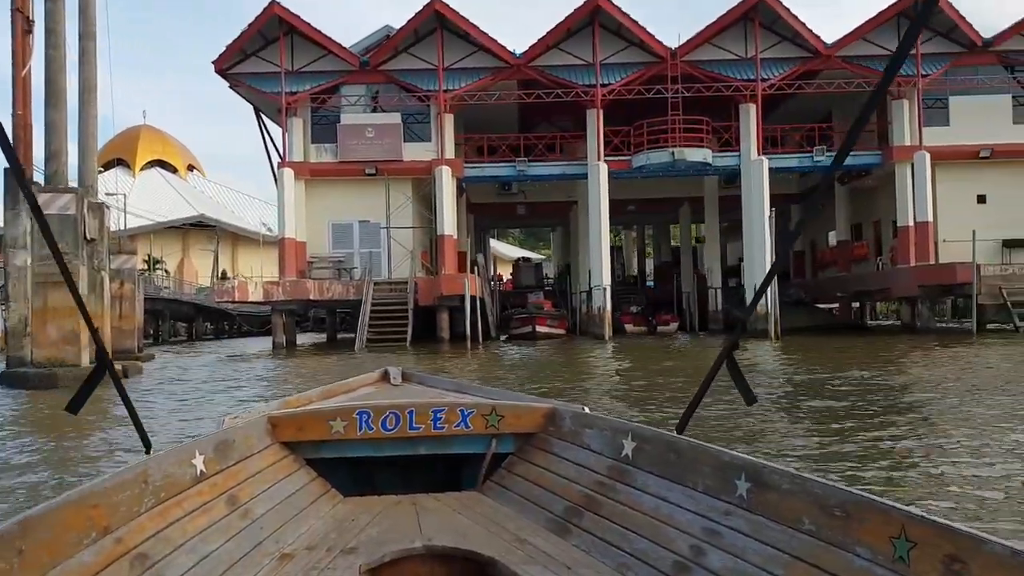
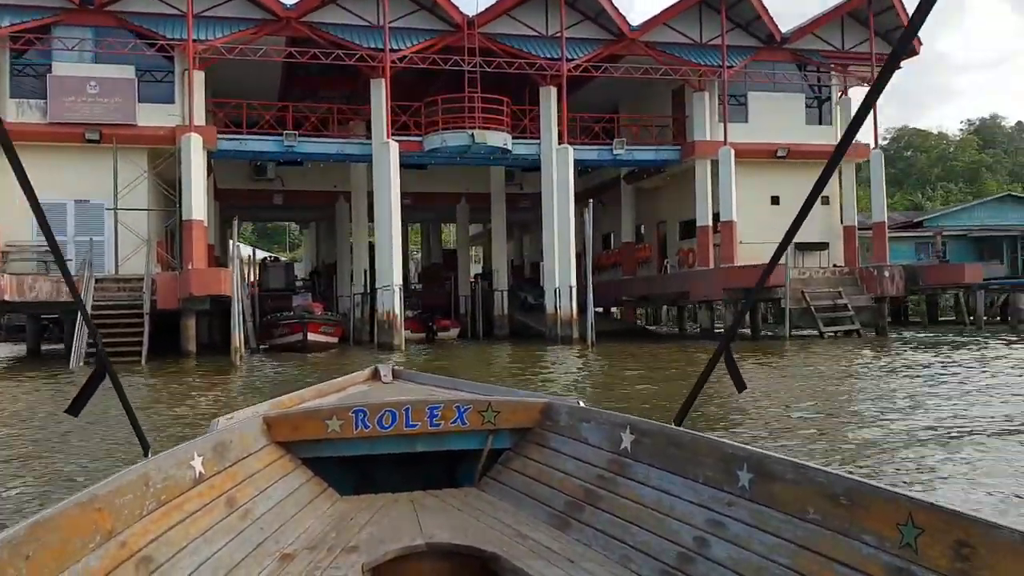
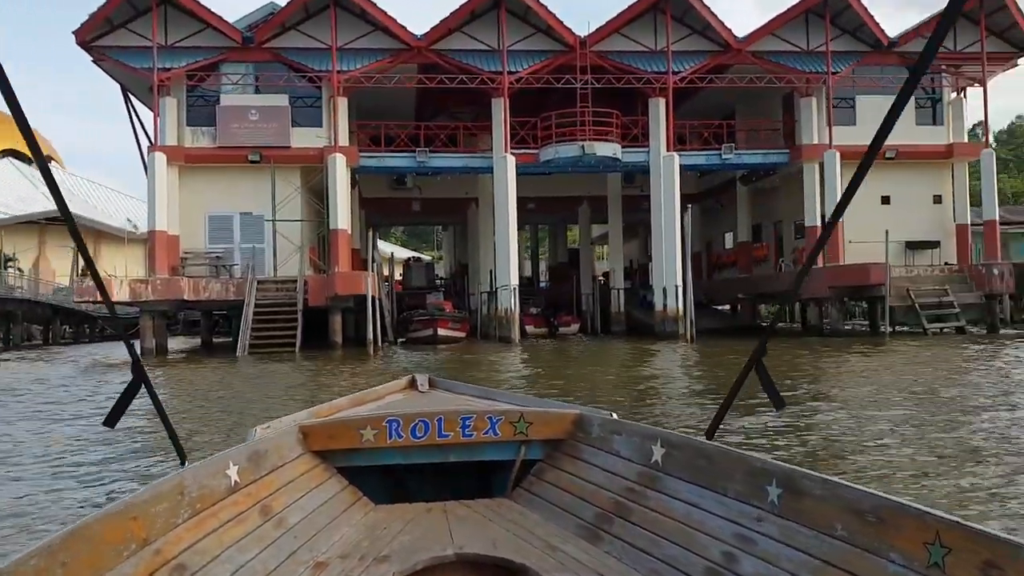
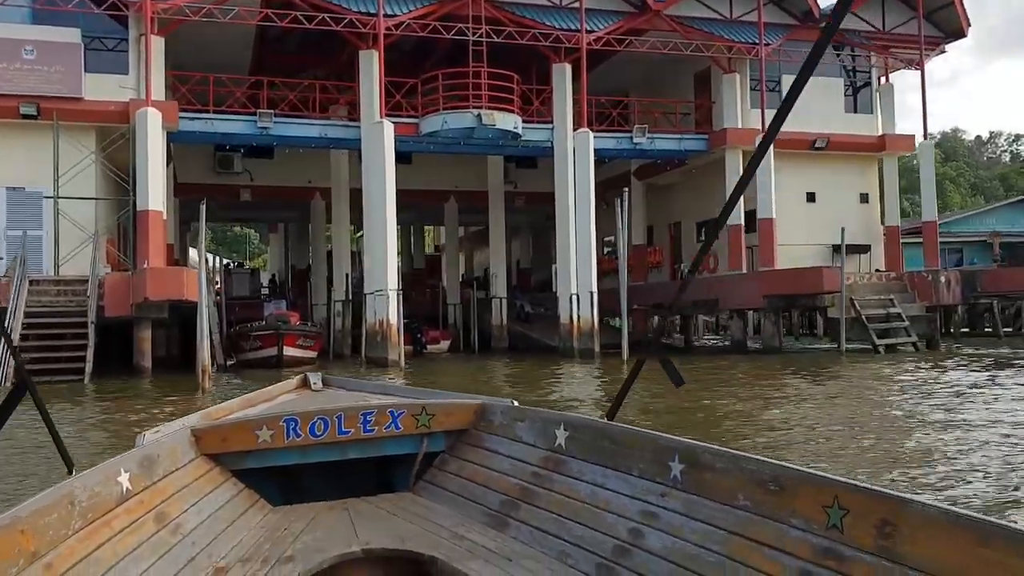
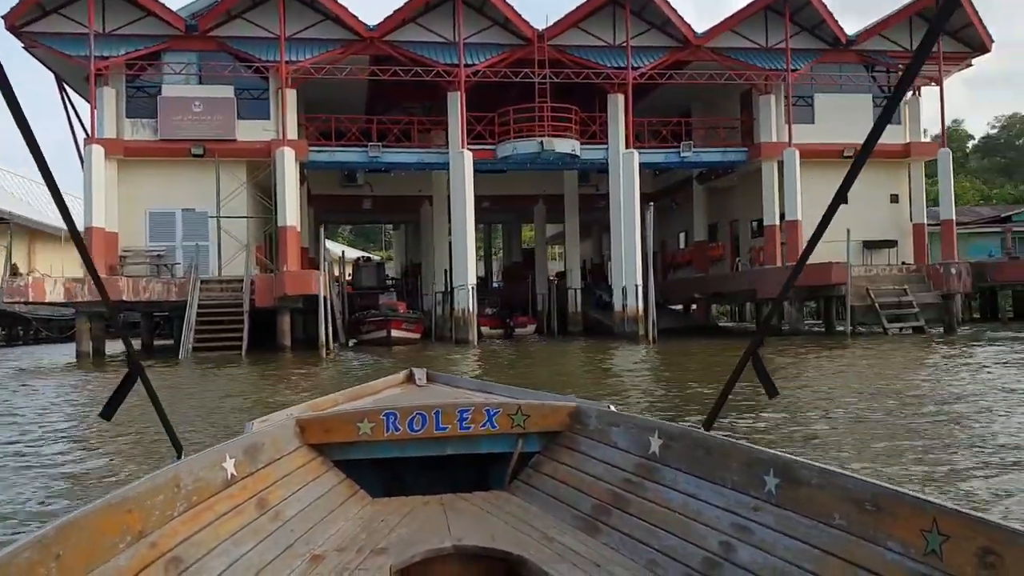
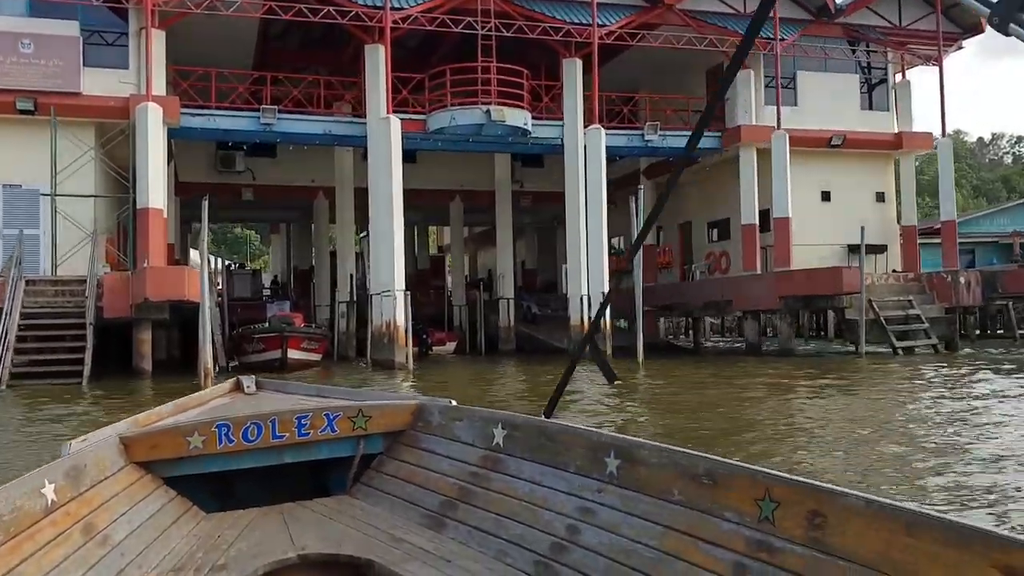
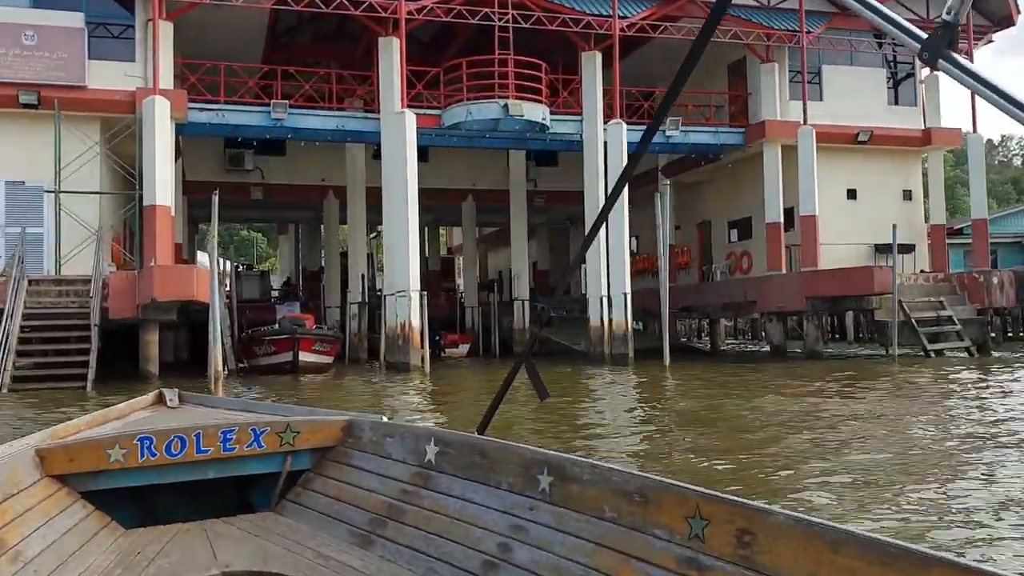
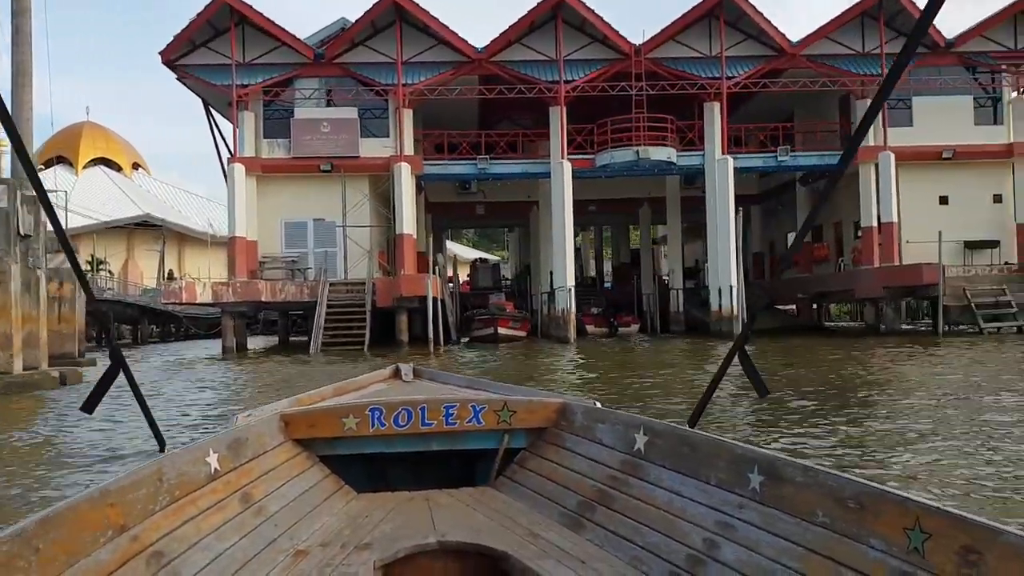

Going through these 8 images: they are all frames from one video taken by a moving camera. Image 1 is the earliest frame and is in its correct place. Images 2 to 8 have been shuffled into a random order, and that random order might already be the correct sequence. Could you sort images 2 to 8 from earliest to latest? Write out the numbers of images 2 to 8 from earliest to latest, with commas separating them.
8, 3, 5, 2, 4, 6, 7
